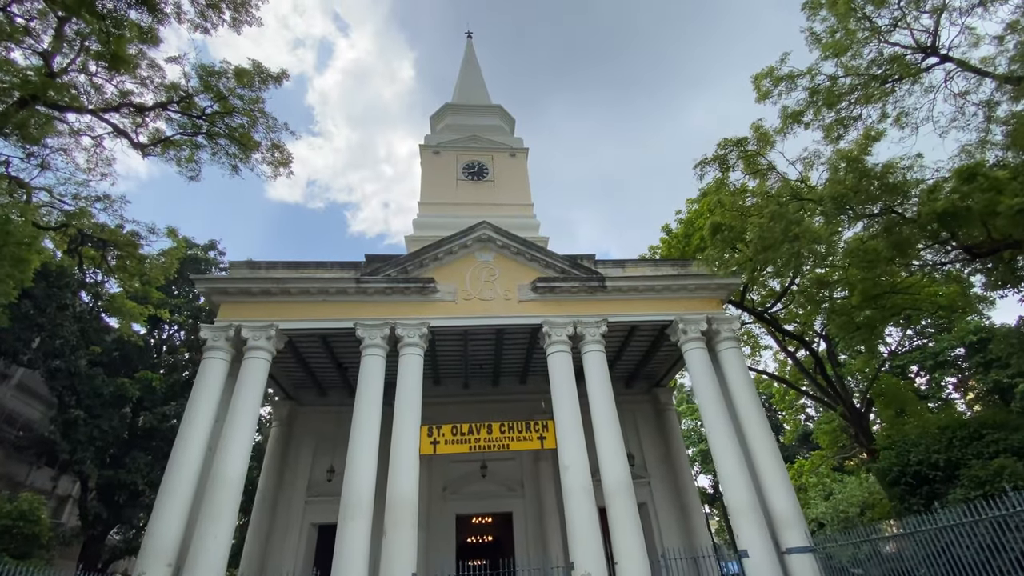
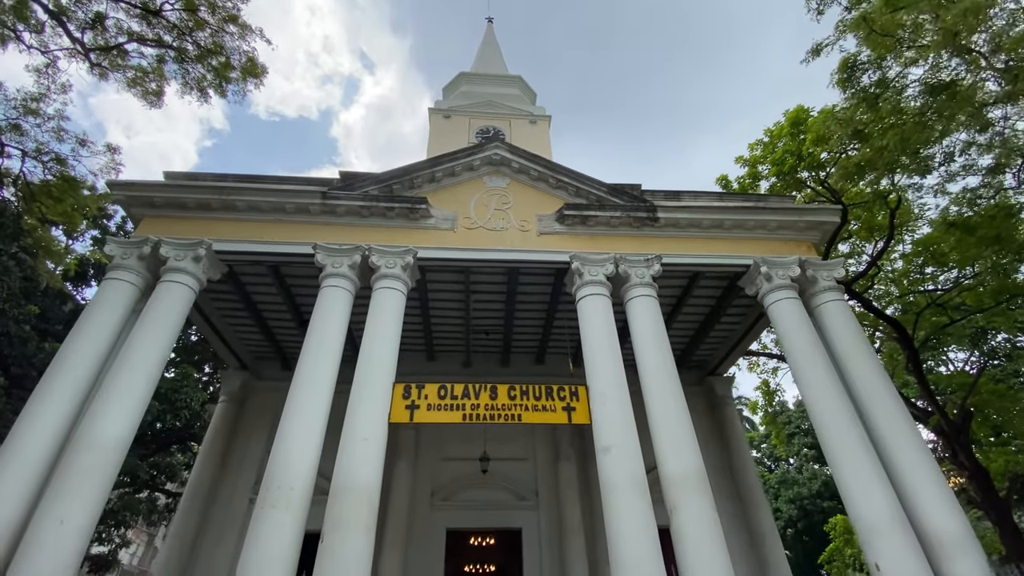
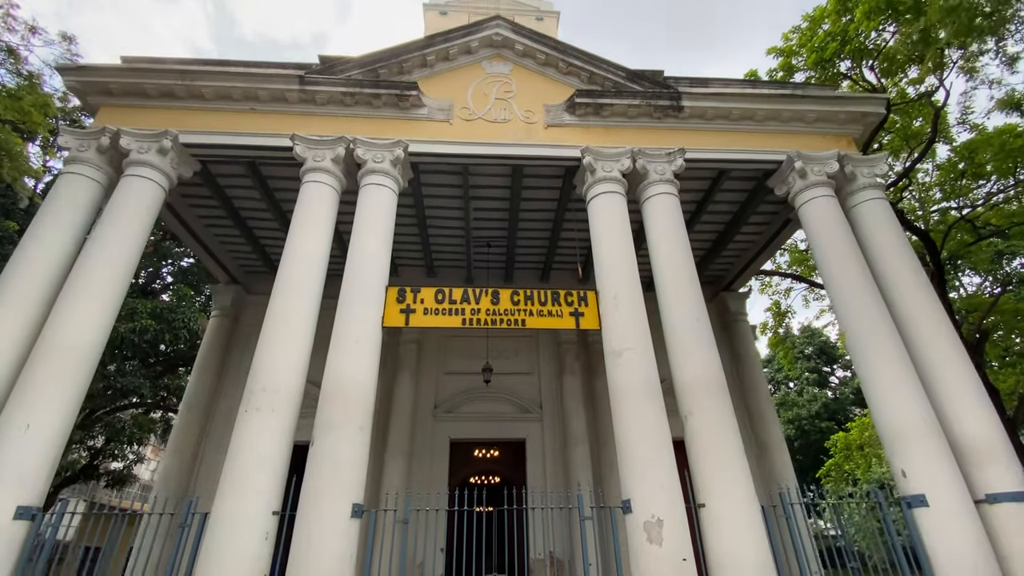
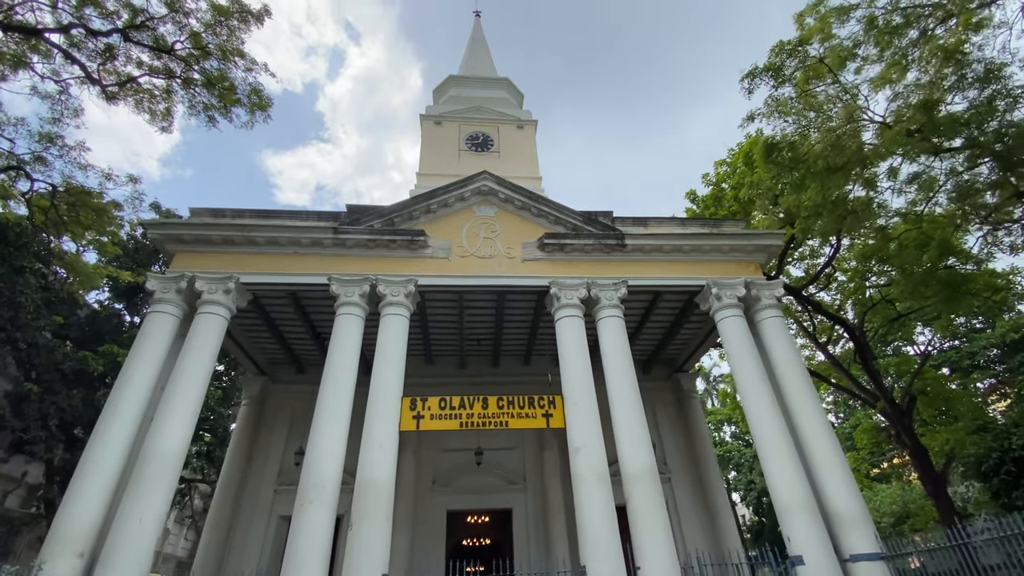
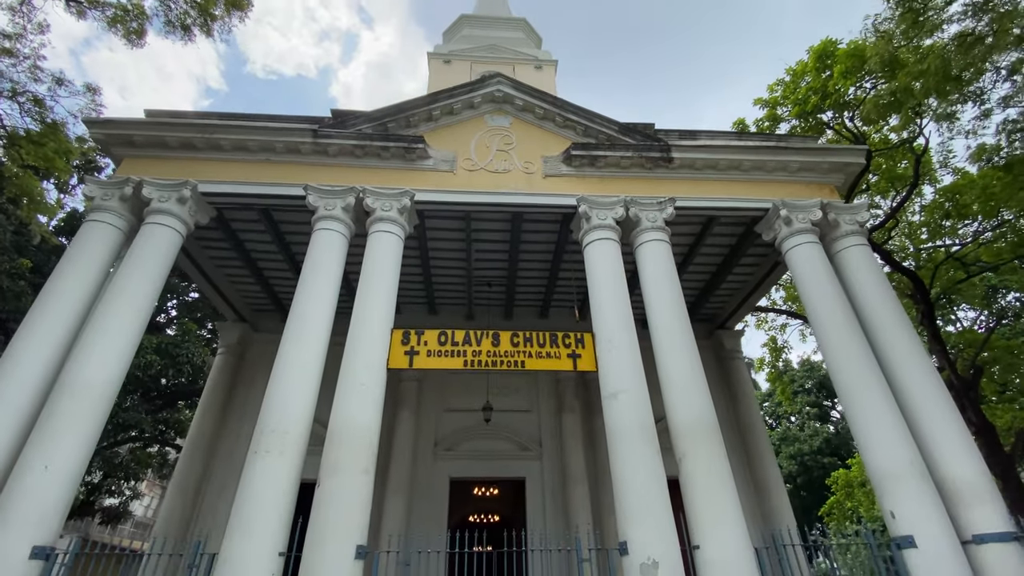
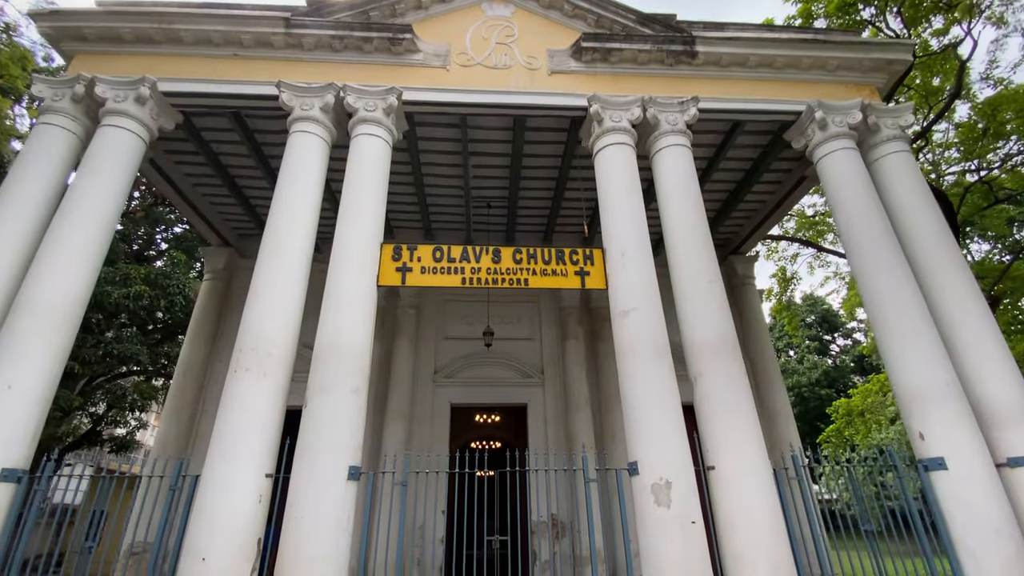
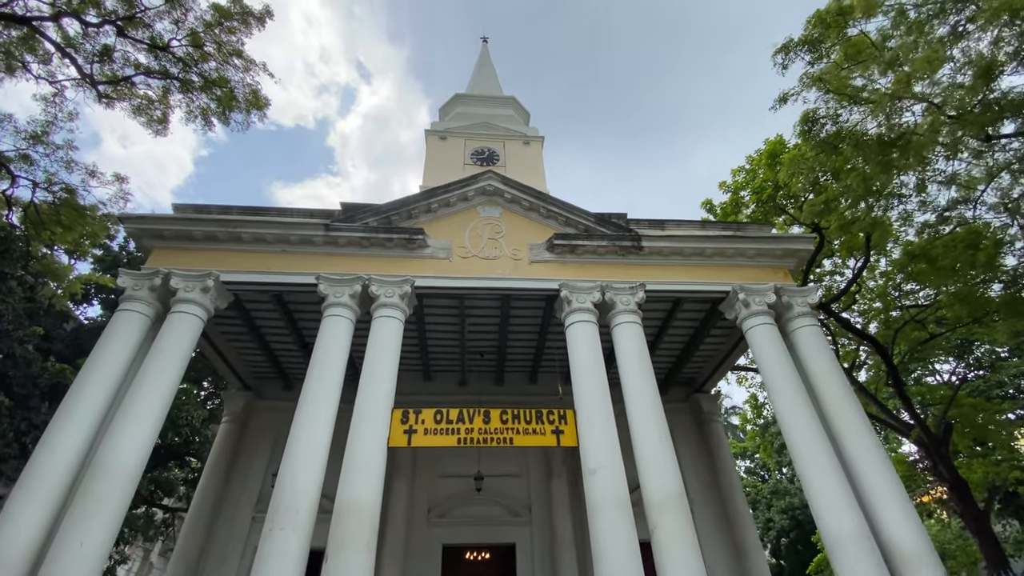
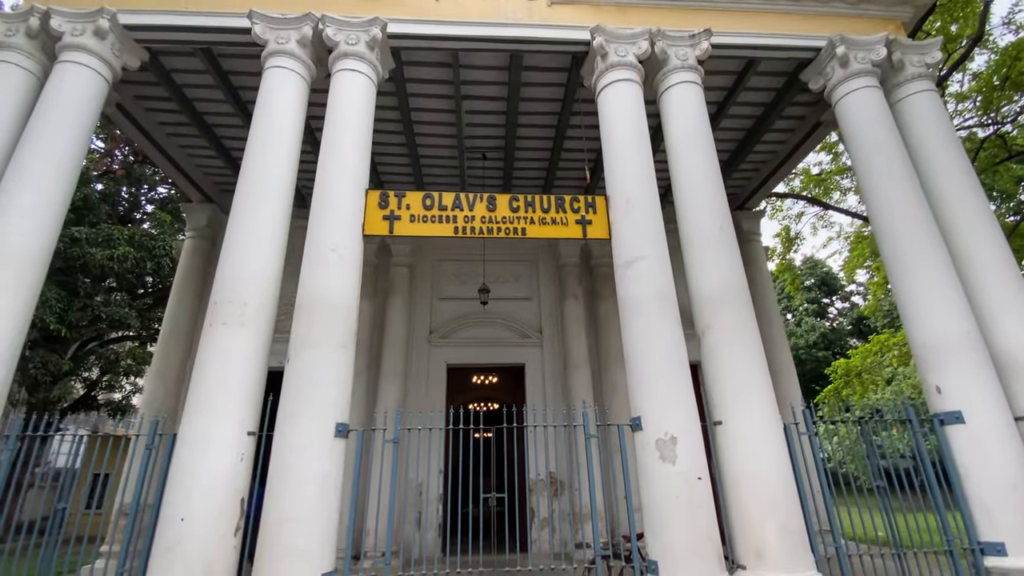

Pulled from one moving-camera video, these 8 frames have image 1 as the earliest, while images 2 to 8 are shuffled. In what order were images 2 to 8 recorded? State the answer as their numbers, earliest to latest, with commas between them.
4, 7, 2, 5, 3, 6, 8
